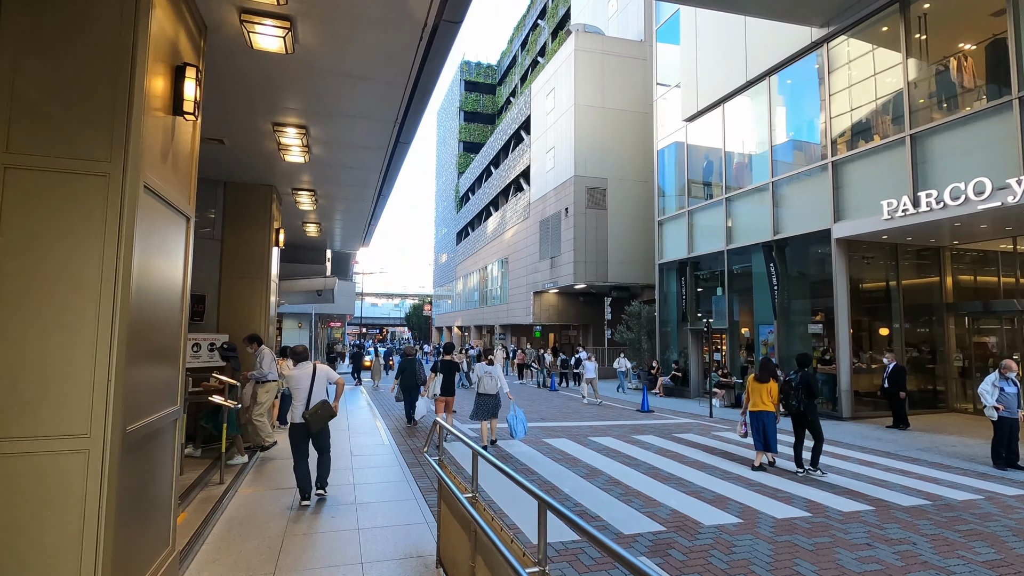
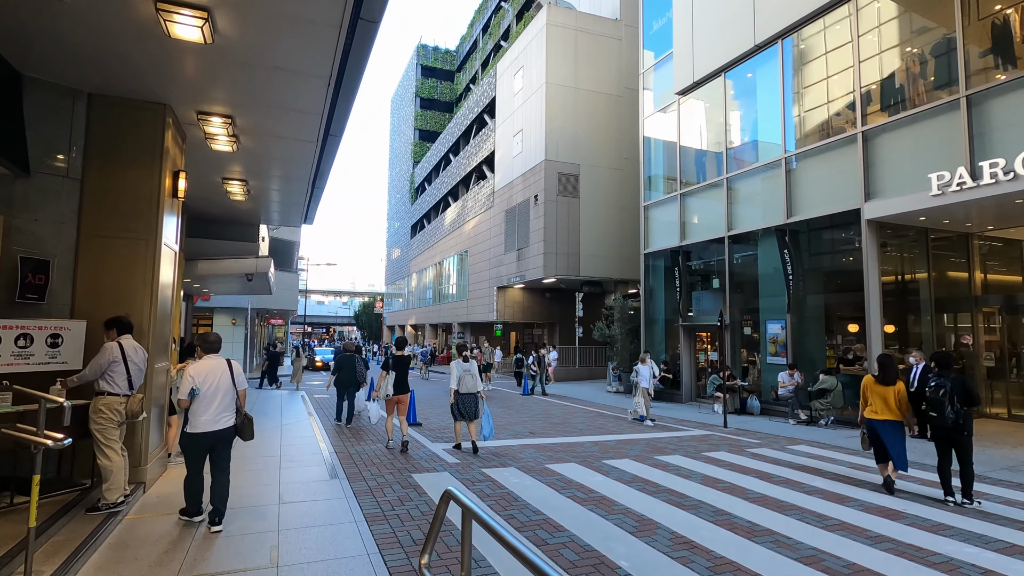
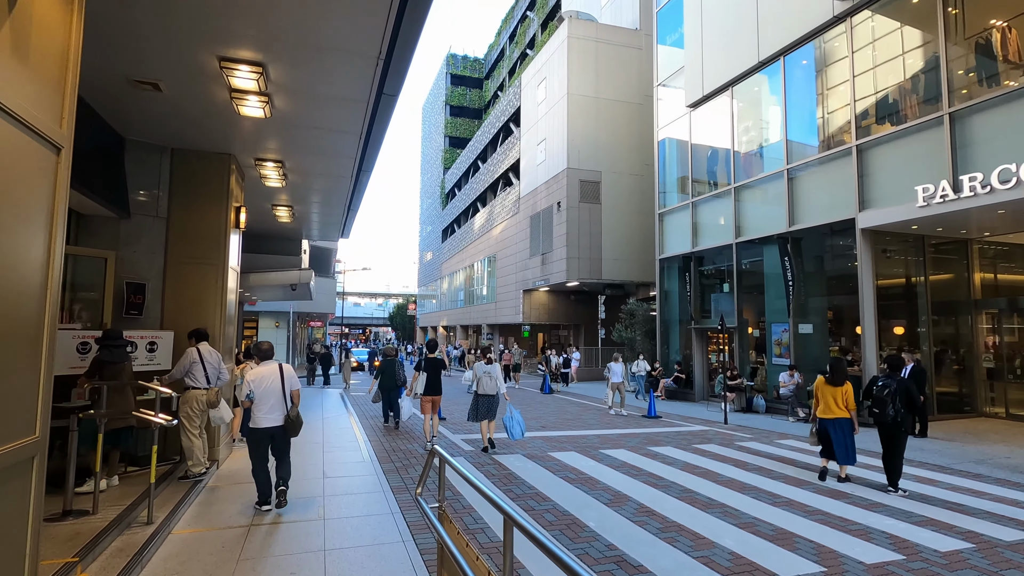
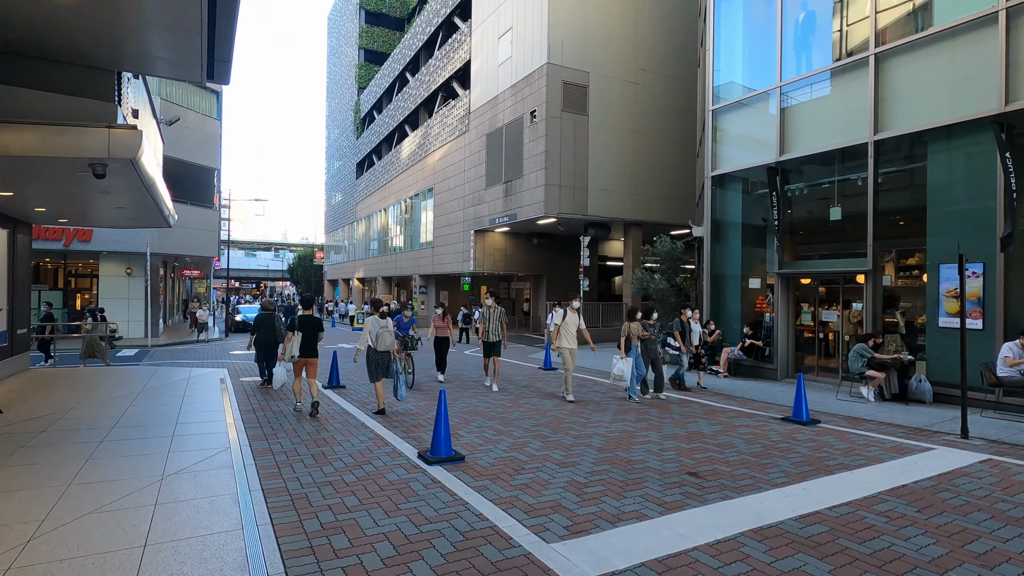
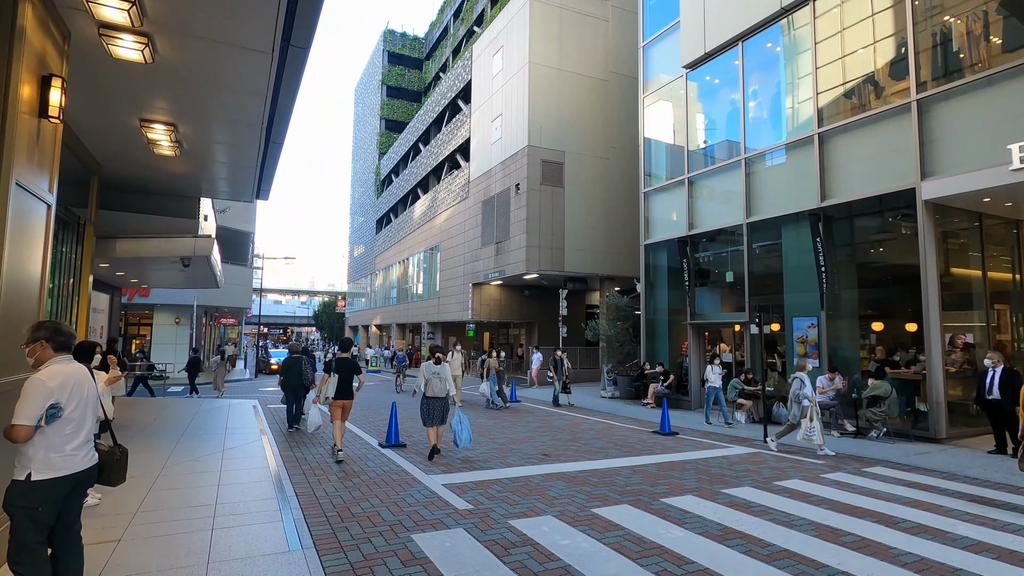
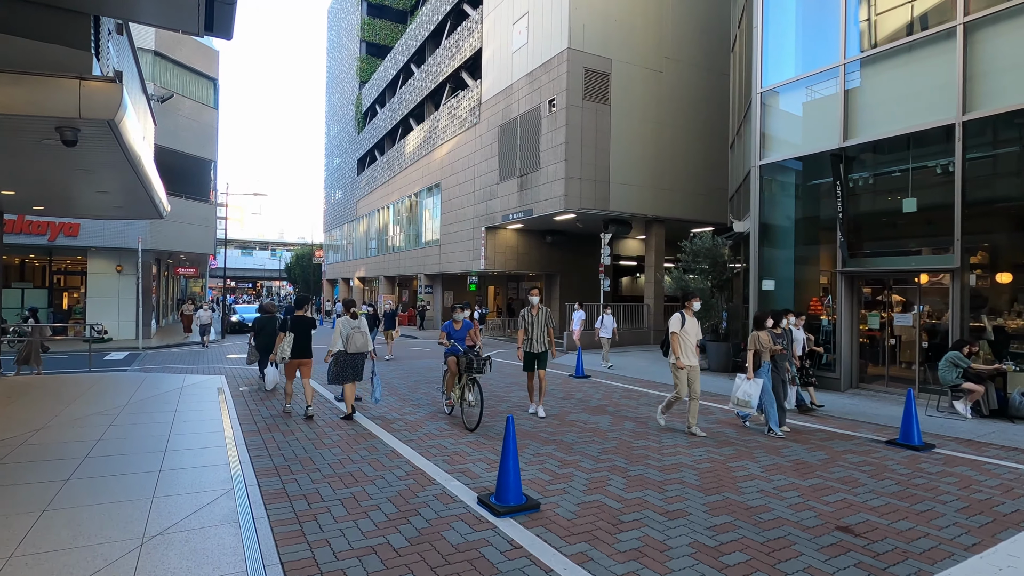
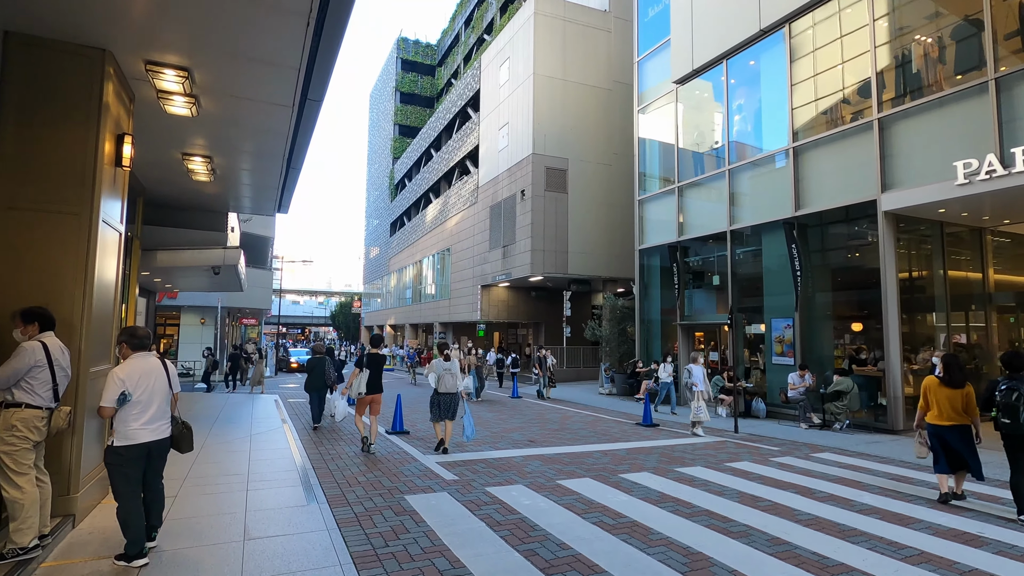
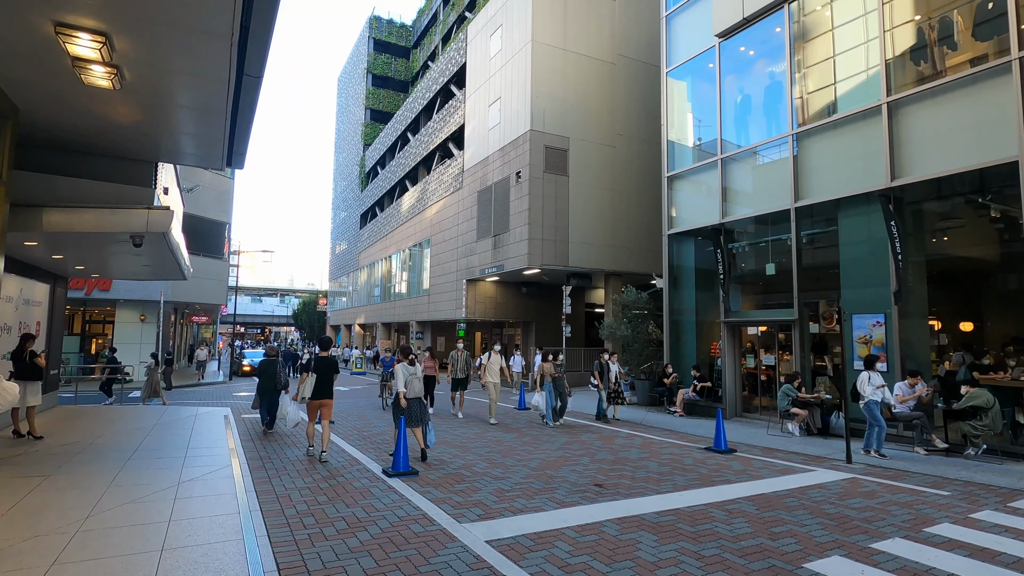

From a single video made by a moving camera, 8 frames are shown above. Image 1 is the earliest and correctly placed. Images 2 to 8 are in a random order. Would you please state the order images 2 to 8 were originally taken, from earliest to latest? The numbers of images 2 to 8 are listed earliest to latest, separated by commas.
3, 2, 7, 5, 8, 4, 6
